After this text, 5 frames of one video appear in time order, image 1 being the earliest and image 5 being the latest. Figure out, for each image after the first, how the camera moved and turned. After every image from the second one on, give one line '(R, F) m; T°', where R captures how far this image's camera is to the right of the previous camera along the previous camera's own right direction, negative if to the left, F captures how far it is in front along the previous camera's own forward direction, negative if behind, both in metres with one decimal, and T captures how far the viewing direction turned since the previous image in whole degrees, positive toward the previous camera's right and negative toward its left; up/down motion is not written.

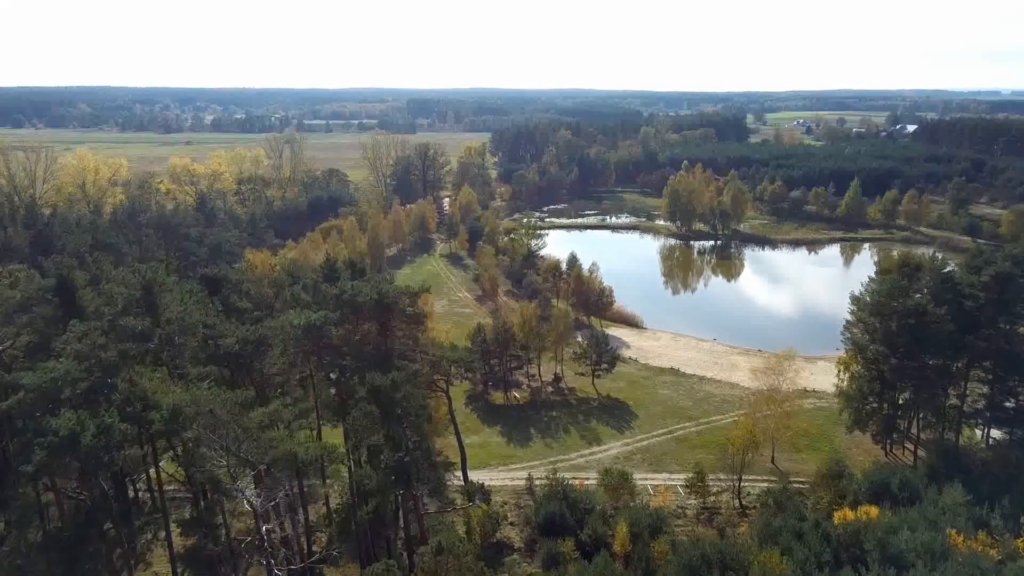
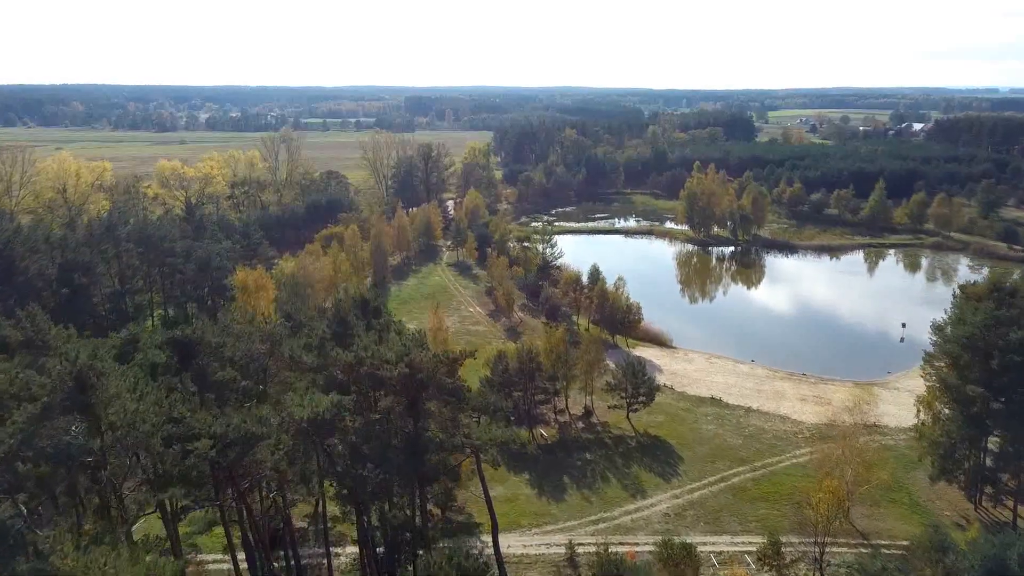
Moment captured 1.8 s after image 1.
(-1.4, +4.8) m; 0°
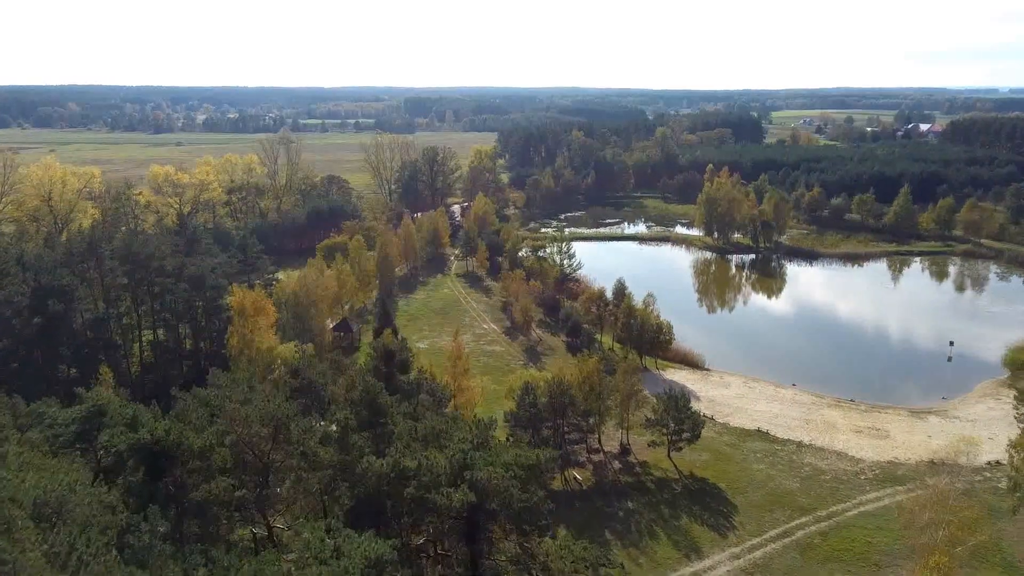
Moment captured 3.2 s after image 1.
(-1.3, +4.0) m; 0°
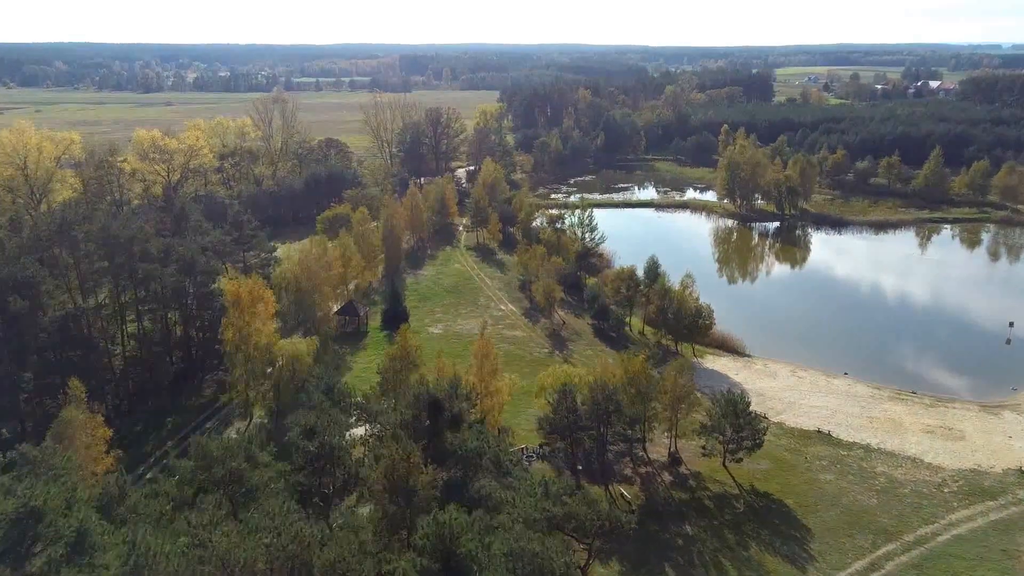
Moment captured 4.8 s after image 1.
(-1.5, +4.5) m; 0°
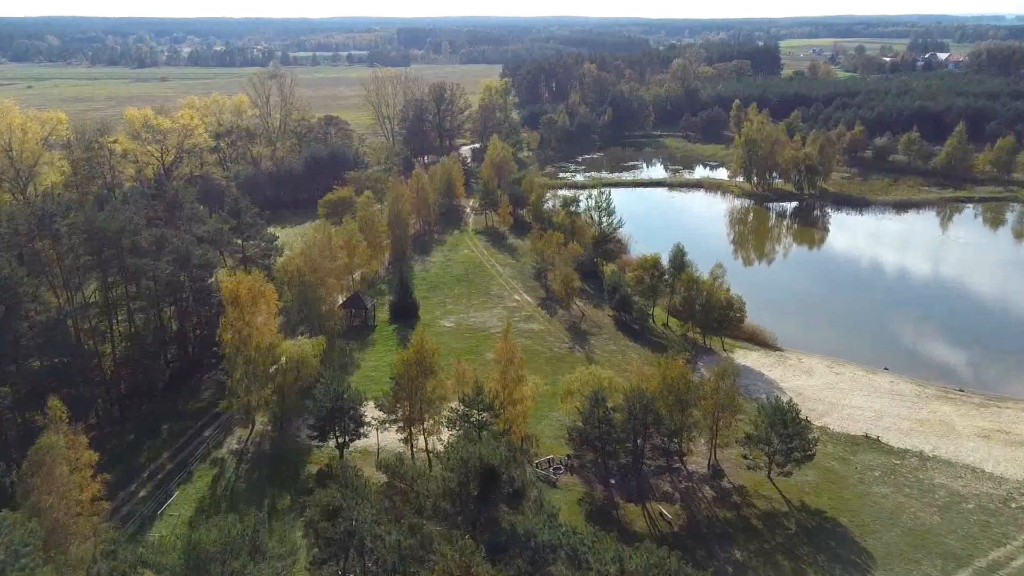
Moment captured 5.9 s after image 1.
(-1.0, +2.8) m; 0°
